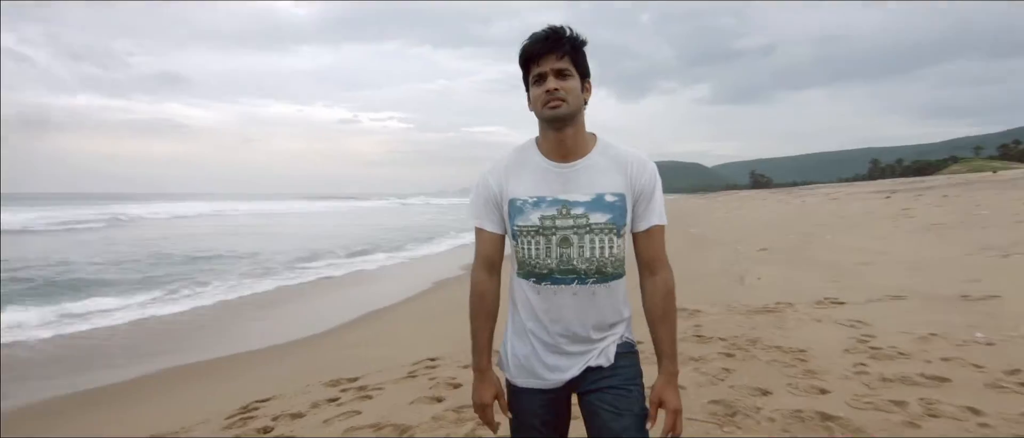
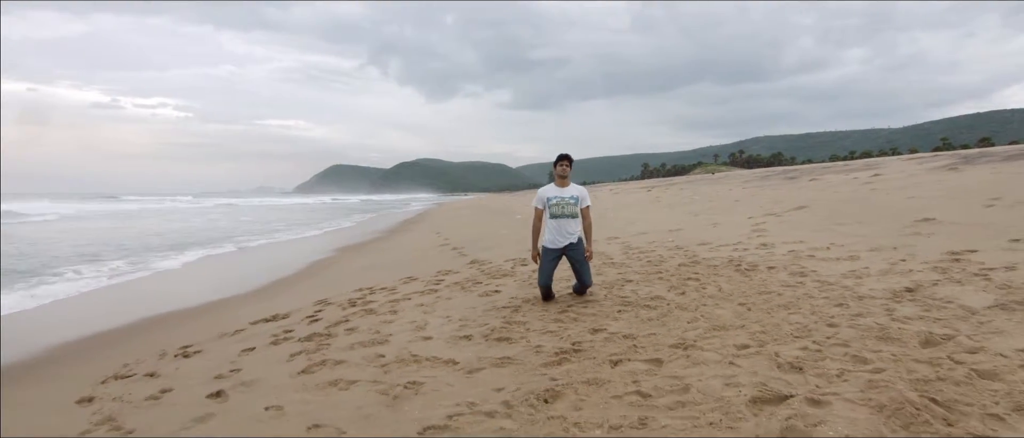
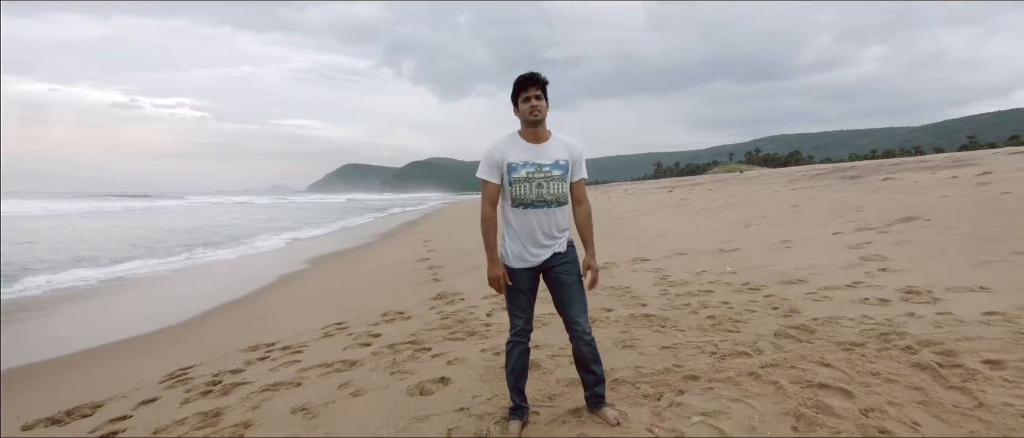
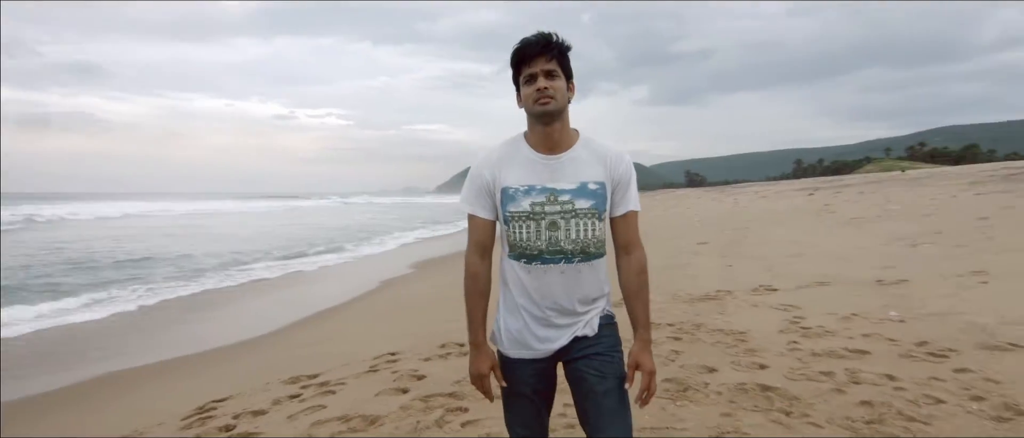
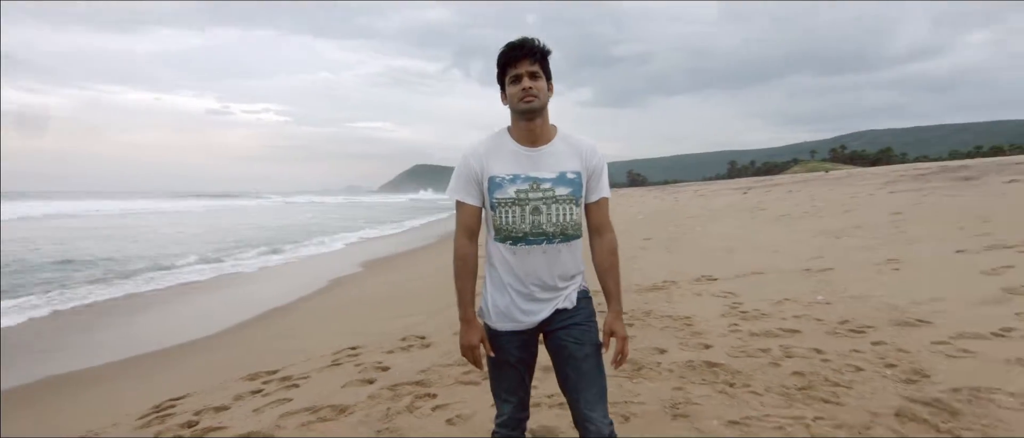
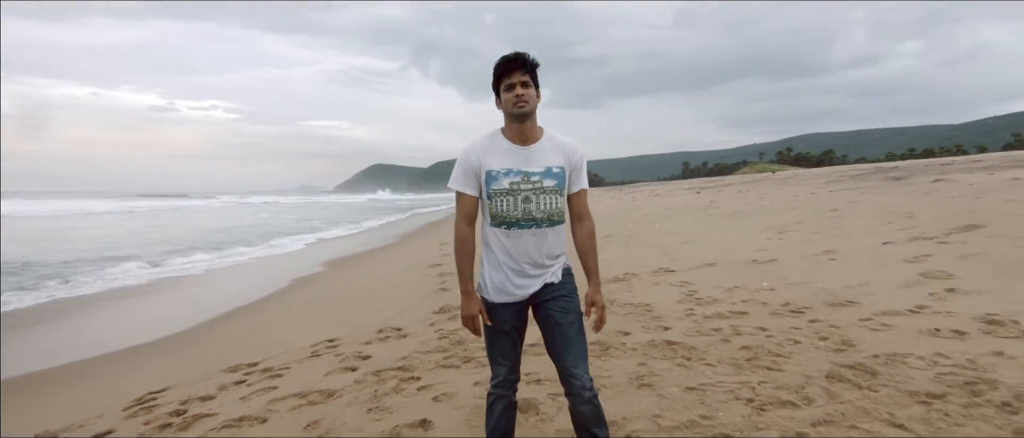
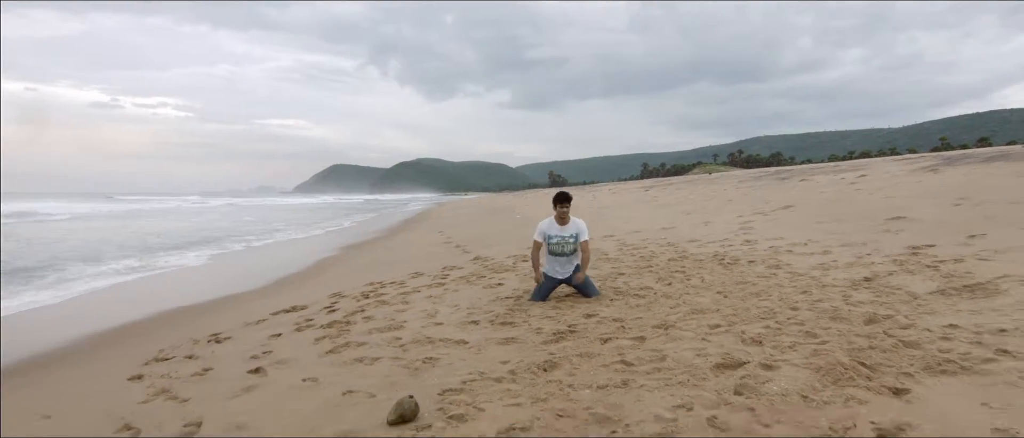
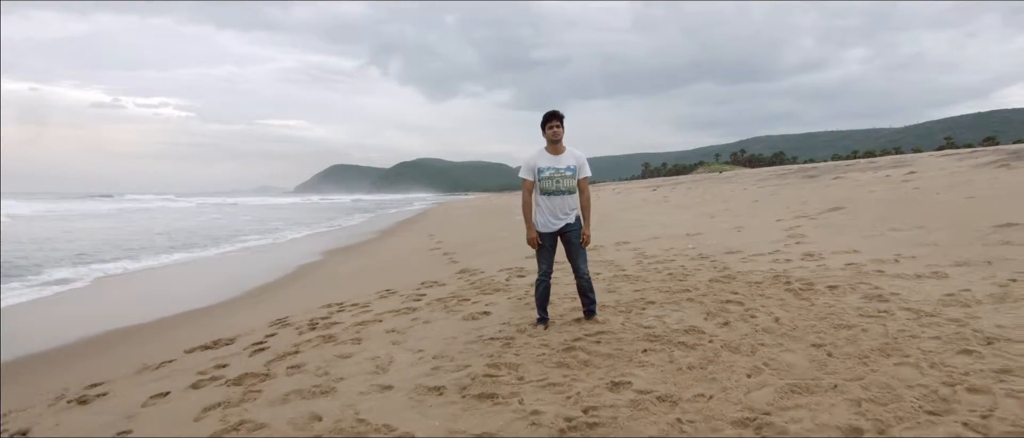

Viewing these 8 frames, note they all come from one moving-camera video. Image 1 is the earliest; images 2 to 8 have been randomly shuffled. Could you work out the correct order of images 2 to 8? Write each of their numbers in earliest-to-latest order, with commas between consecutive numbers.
4, 5, 6, 3, 8, 2, 7
